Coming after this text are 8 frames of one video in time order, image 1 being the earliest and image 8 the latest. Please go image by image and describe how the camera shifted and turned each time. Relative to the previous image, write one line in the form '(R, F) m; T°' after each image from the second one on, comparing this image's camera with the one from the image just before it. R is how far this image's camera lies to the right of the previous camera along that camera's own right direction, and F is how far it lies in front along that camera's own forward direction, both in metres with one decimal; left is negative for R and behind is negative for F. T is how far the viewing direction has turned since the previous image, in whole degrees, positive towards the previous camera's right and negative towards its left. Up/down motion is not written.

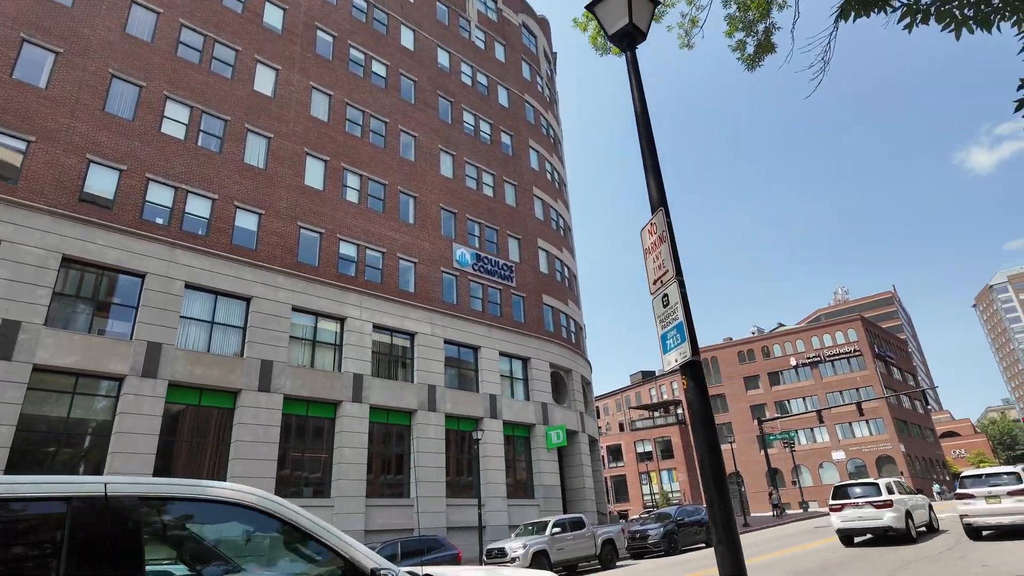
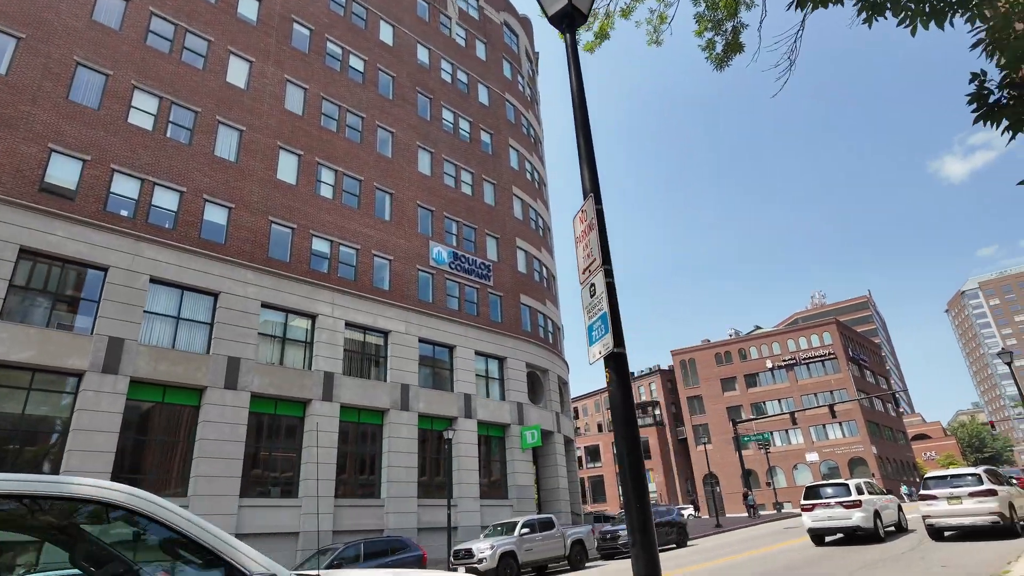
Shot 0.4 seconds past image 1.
(+0.3, +0.2) m; +2°
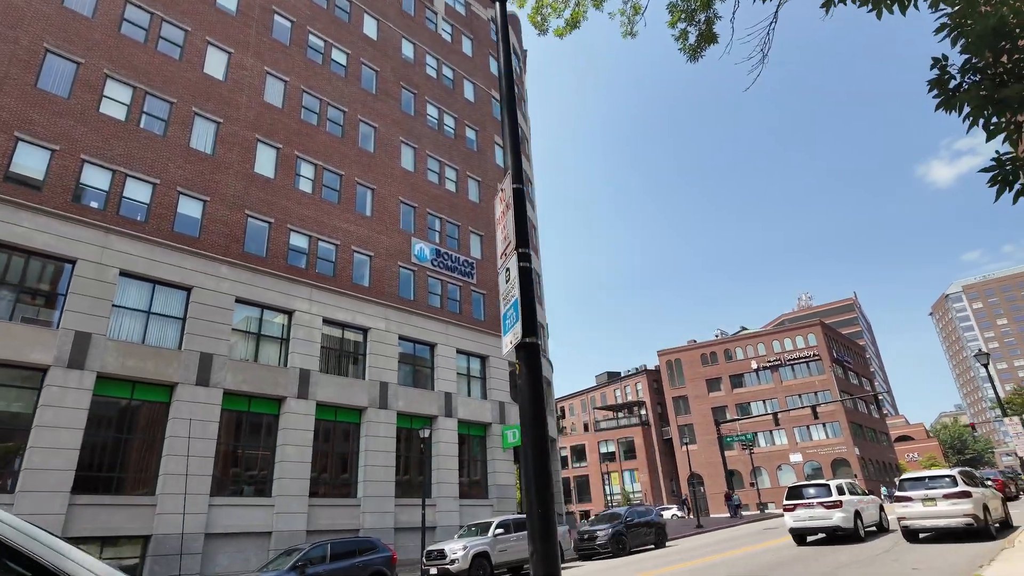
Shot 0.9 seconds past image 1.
(+0.4, +0.2) m; +1°
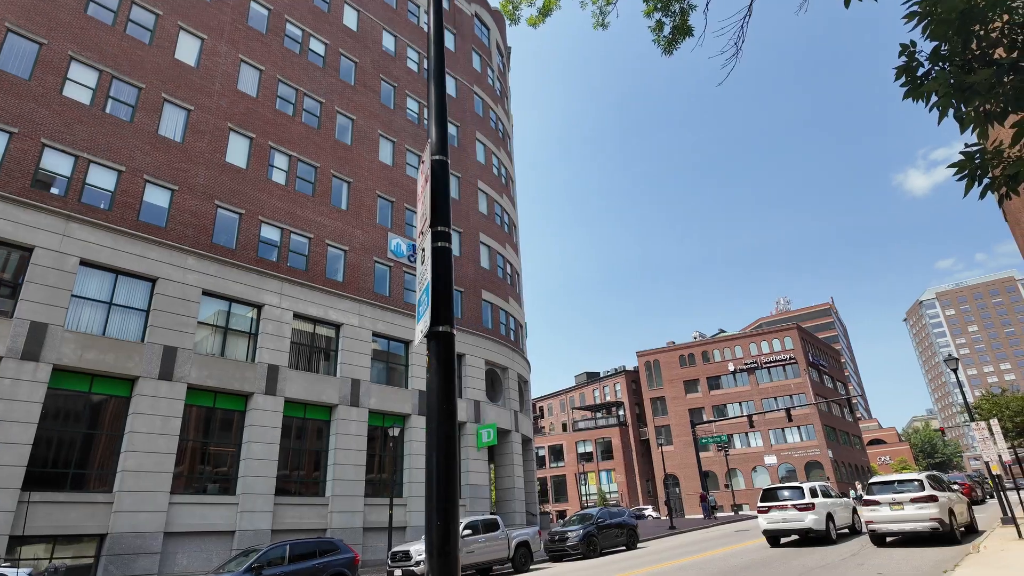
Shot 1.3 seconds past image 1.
(+0.3, +0.3) m; +2°
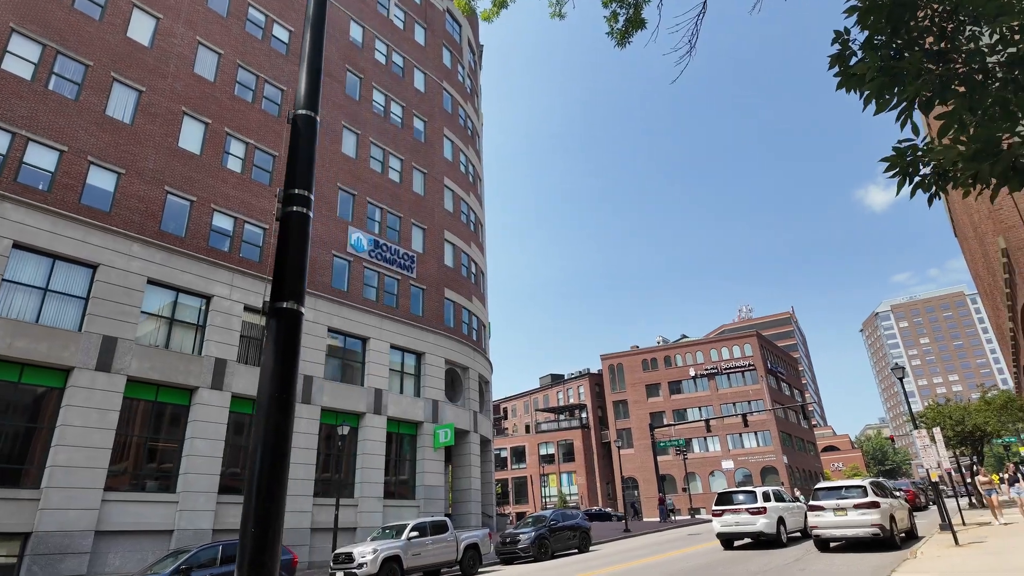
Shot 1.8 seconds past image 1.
(+0.4, +0.3) m; +3°
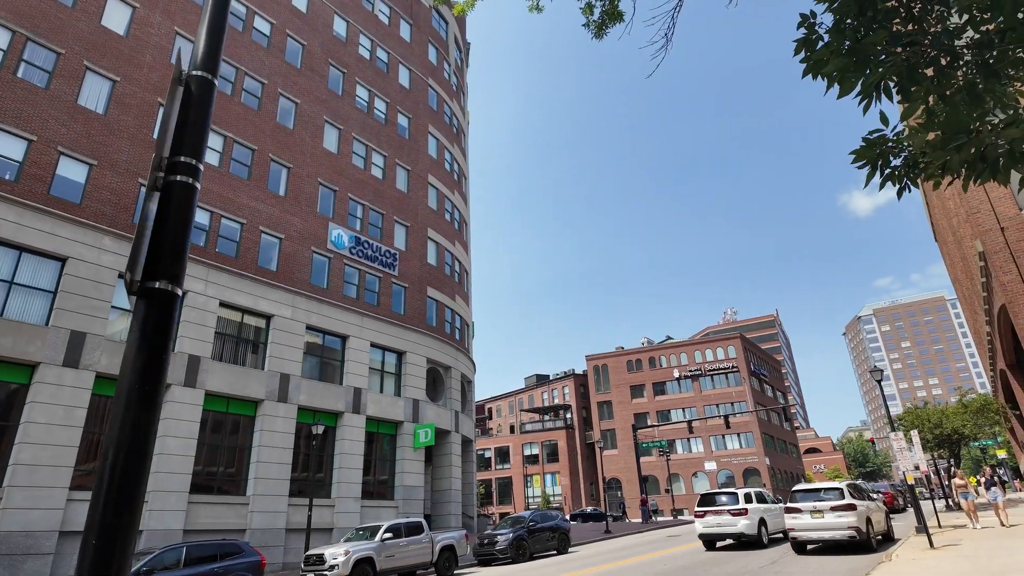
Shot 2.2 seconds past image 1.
(+0.2, +0.2) m; +1°
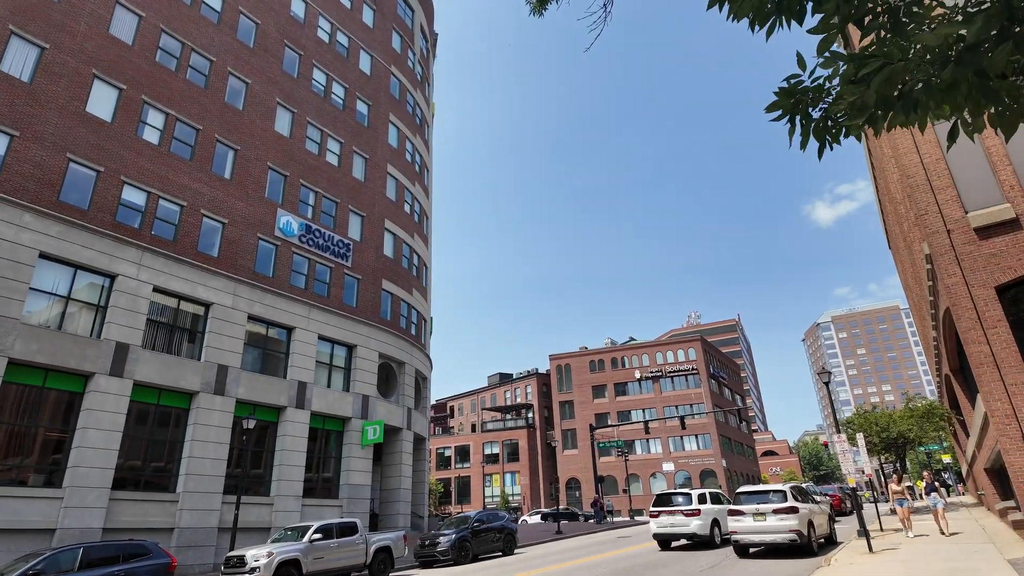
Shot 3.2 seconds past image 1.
(+0.6, +0.6) m; +3°
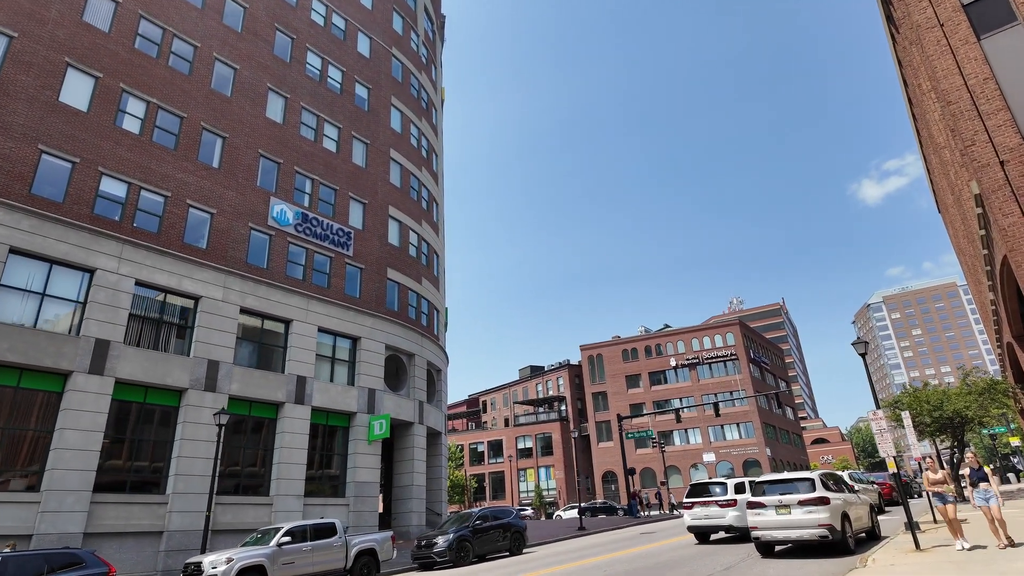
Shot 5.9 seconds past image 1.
(+1.3, +1.7) m; -4°
